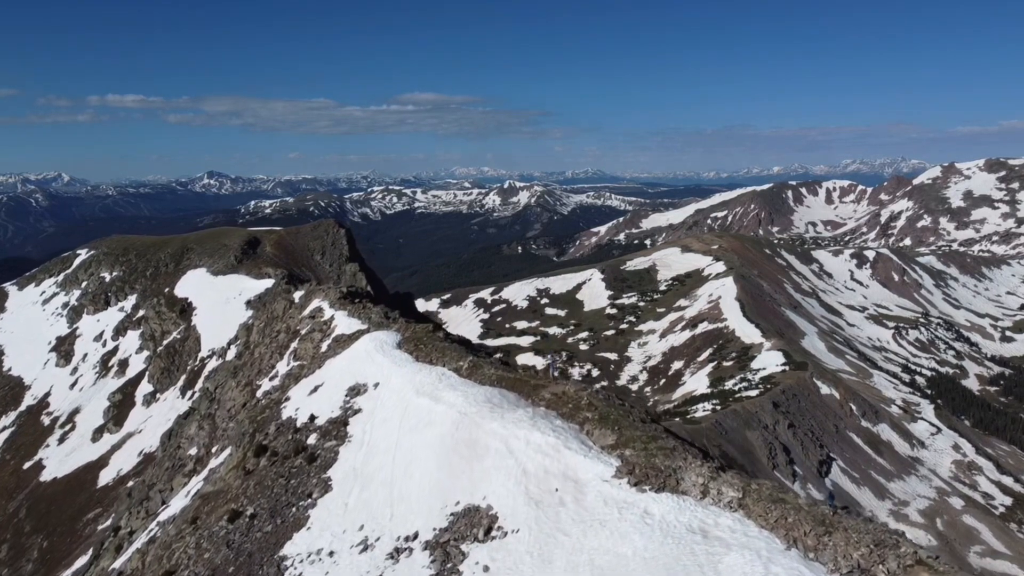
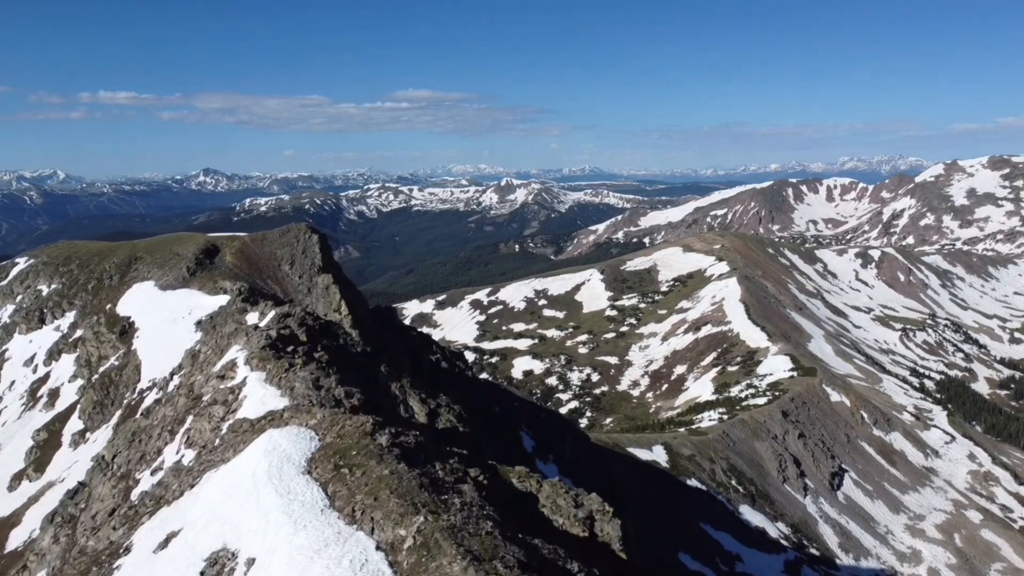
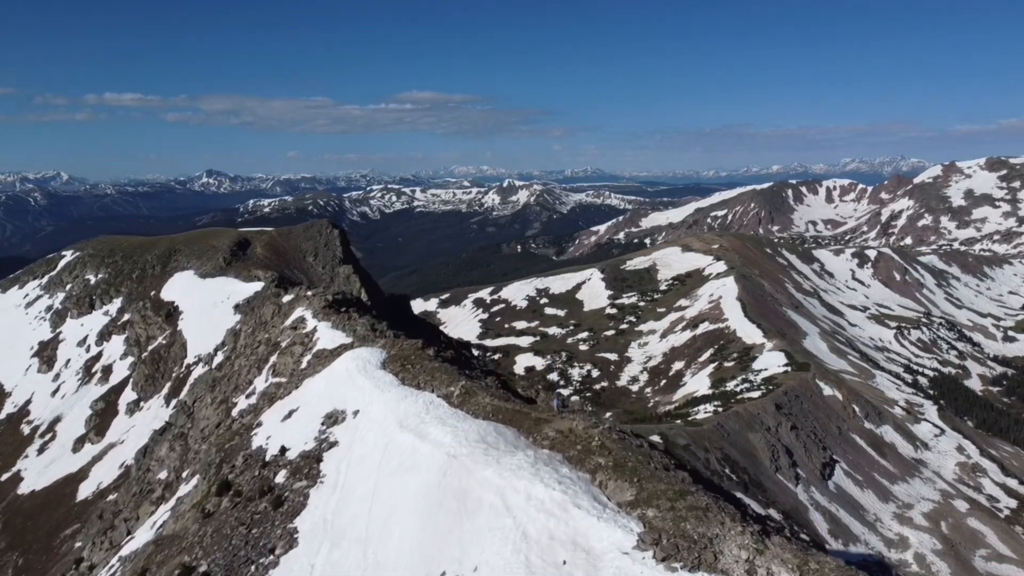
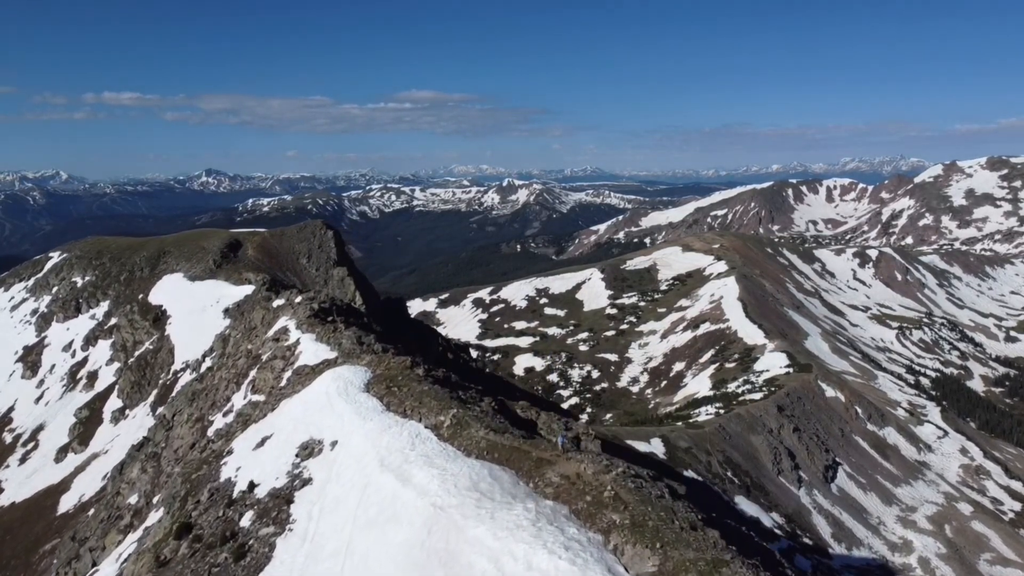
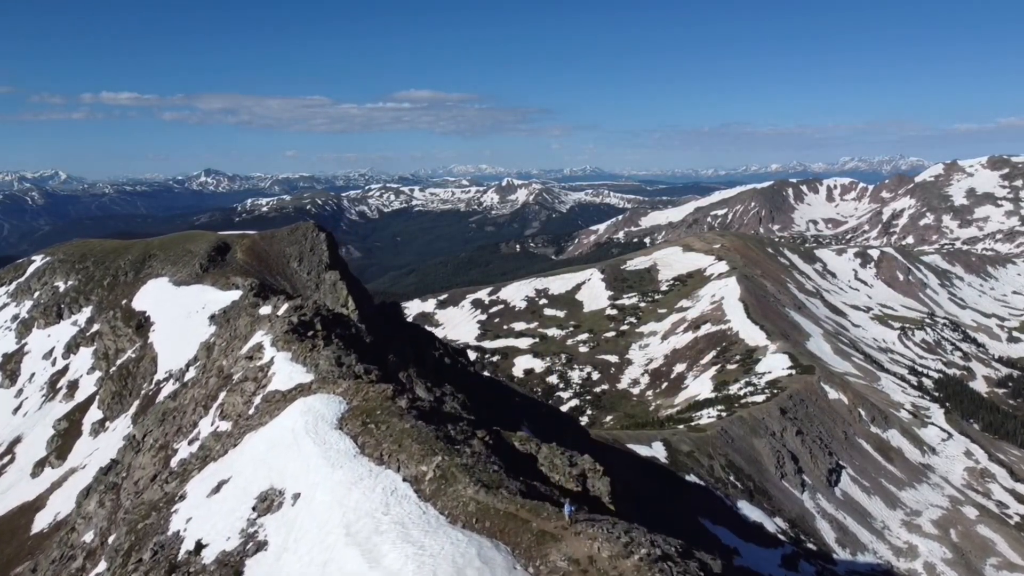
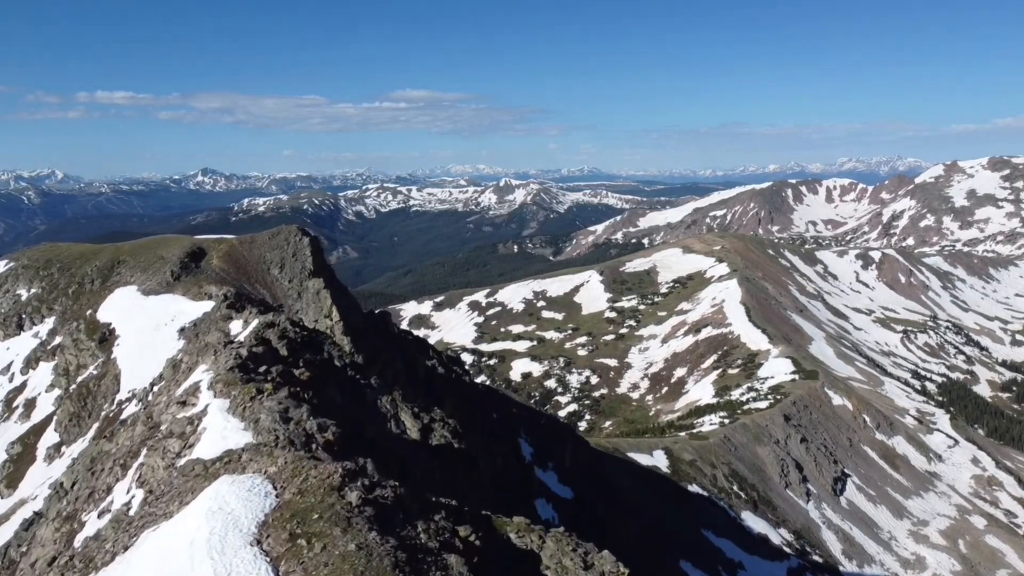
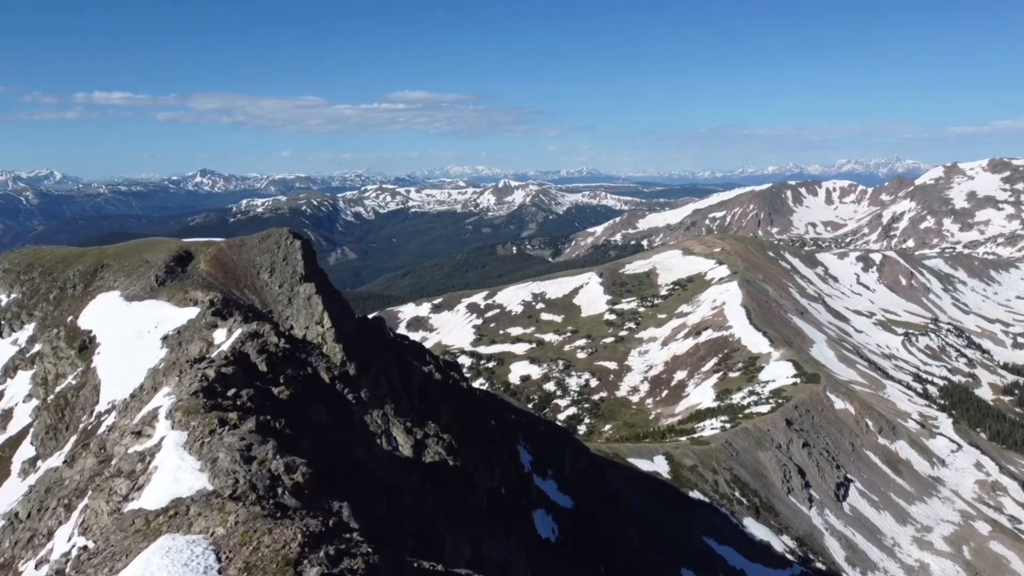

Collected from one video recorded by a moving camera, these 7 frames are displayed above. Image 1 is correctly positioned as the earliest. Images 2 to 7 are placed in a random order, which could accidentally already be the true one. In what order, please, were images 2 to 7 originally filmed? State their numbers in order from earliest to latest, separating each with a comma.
3, 4, 5, 2, 6, 7
